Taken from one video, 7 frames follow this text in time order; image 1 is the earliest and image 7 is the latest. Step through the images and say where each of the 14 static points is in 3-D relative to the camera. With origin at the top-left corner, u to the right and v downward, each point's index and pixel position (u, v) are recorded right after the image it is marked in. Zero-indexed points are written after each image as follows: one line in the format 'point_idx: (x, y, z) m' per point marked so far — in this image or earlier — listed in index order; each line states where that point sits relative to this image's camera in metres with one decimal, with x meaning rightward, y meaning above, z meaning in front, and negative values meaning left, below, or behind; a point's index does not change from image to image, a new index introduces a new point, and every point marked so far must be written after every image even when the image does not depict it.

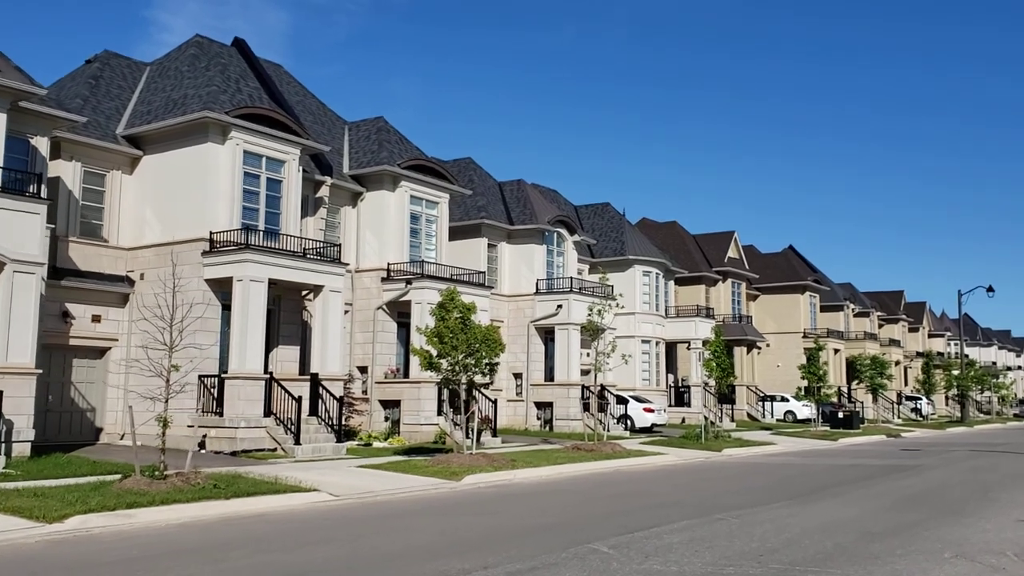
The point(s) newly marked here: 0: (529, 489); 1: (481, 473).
0: (+0.3, -3.6, +17.4) m
1: (-0.6, -3.6, +18.8) m
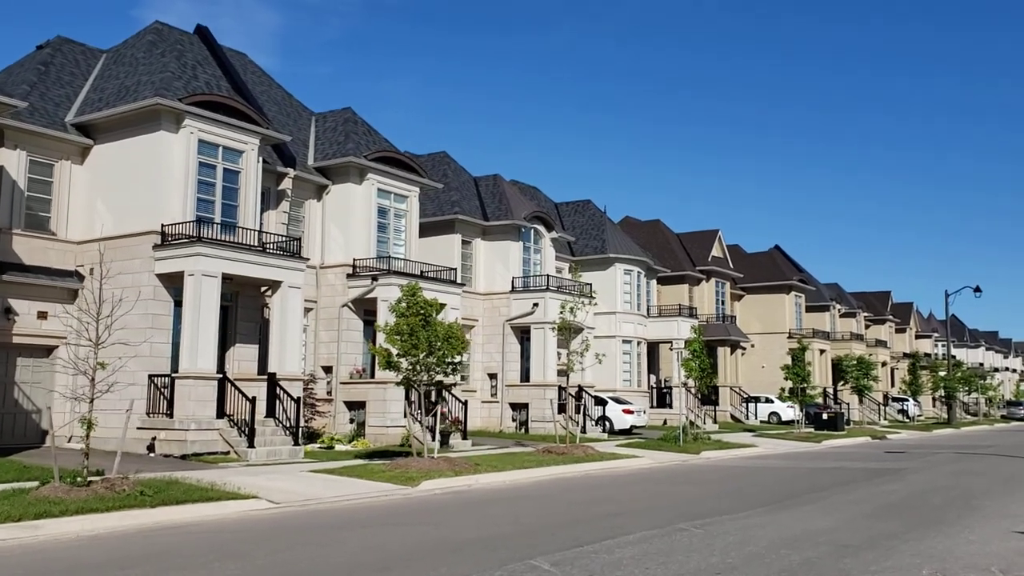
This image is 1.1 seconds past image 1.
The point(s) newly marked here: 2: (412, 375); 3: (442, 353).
0: (-0.4, -3.5, +16.3) m
1: (-1.3, -3.5, +17.8) m
2: (-2.0, -1.8, +19.6) m
3: (-1.4, -1.3, +19.6) m
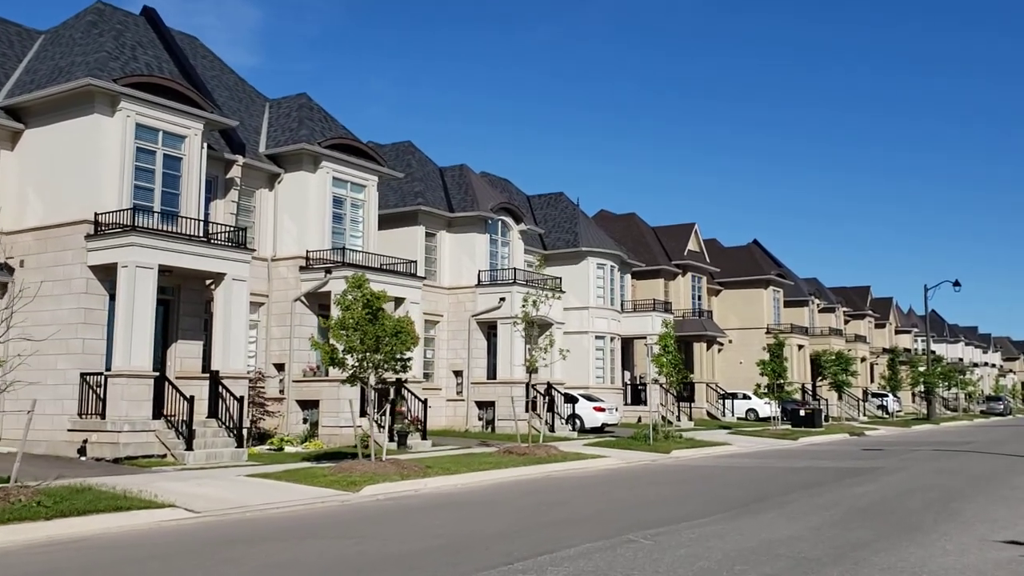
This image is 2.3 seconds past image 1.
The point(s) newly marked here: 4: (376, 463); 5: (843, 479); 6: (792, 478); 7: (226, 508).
0: (-1.3, -3.4, +15.2) m
1: (-2.2, -3.3, +16.6) m
2: (-2.9, -1.6, +18.4) m
3: (-2.3, -1.2, +18.4) m
4: (-2.5, -3.3, +17.9) m
5: (+6.3, -3.6, +18.4) m
6: (+5.4, -3.7, +18.6) m
7: (-4.1, -3.1, +13.7) m
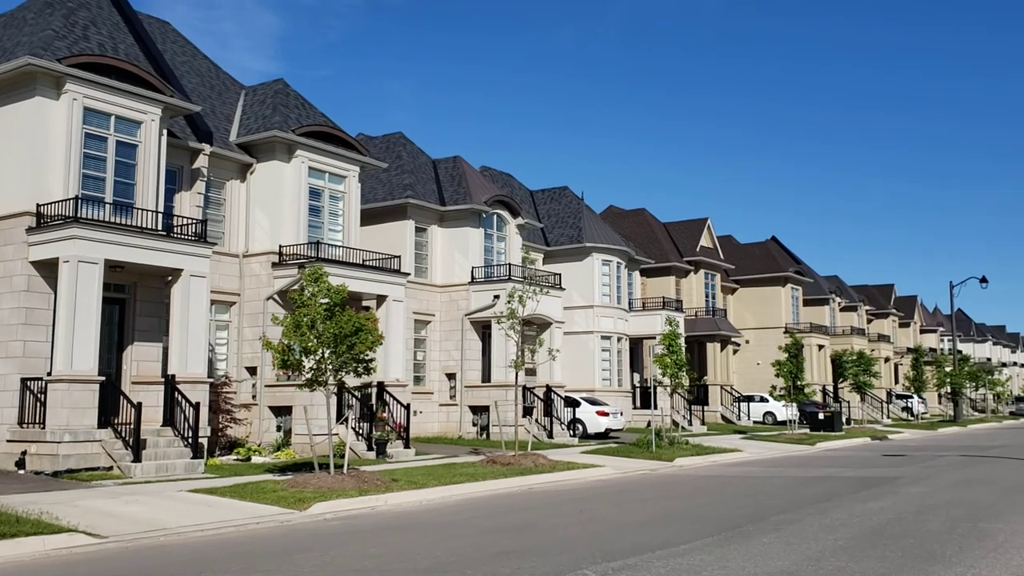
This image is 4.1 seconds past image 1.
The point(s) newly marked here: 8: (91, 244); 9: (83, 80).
0: (-1.8, -3.2, +13.3) m
1: (-2.6, -3.2, +14.8) m
2: (-3.4, -1.5, +16.6) m
3: (-2.8, -1.0, +16.6) m
4: (-3.0, -3.1, +16.1) m
5: (+5.9, -3.4, +16.4) m
6: (+5.0, -3.5, +16.6) m
7: (-4.6, -3.0, +12.0) m
8: (-8.0, +0.8, +18.4) m
9: (-8.7, +4.2, +19.6) m
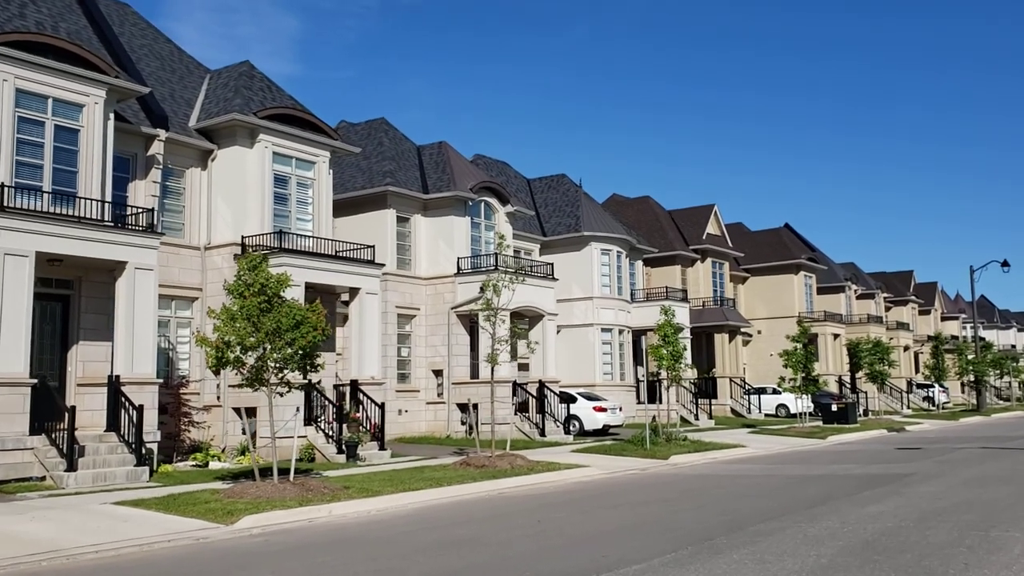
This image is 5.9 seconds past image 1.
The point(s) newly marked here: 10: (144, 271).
0: (-2.4, -3.0, +11.8) m
1: (-3.2, -3.0, +13.3) m
2: (-4.0, -1.3, +15.1) m
3: (-3.4, -0.9, +15.0) m
4: (-3.6, -3.0, +14.6) m
5: (+5.3, -3.1, +14.7) m
6: (+4.4, -3.2, +14.9) m
7: (-5.3, -2.9, +10.5) m
8: (-8.6, +0.9, +17.0) m
9: (-9.4, +4.3, +18.2) m
10: (-7.2, +0.3, +19.0) m
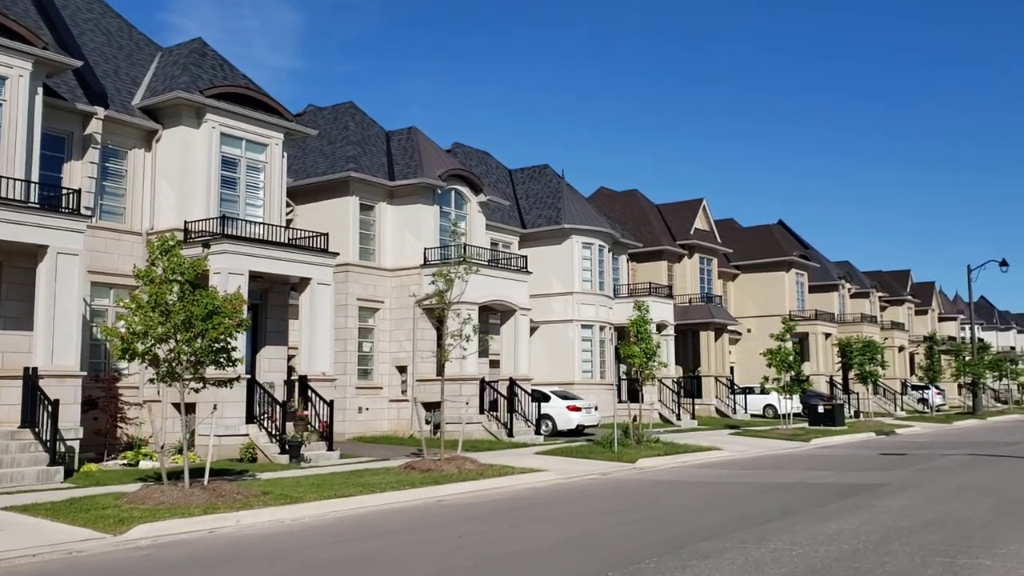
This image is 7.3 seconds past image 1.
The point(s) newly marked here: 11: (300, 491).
0: (-3.3, -2.9, +10.5) m
1: (-4.2, -2.9, +12.0) m
2: (-4.9, -1.1, +13.8) m
3: (-4.3, -0.7, +13.7) m
4: (-4.5, -2.8, +13.3) m
5: (+4.4, -3.0, +13.4) m
6: (+3.4, -3.1, +13.6) m
7: (-6.2, -2.7, +9.2) m
8: (-9.5, +1.2, +15.7) m
9: (-10.2, +4.6, +16.9) m
10: (-8.1, +0.6, +17.7) m
11: (-3.1, -3.0, +14.3) m
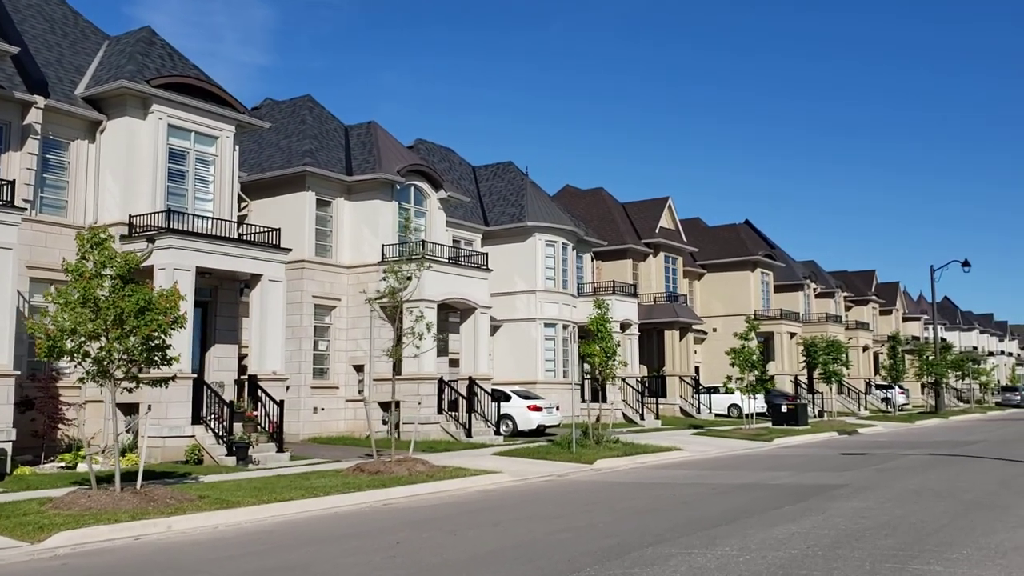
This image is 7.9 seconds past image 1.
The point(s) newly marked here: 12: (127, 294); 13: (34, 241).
0: (-4.0, -2.8, +9.9) m
1: (-4.9, -2.8, +11.4) m
2: (-5.6, -1.1, +13.2) m
3: (-5.0, -0.6, +13.1) m
4: (-5.2, -2.7, +12.7) m
5: (+3.6, -3.0, +13.1) m
6: (+2.7, -3.0, +13.3) m
7: (-6.8, -2.6, +8.6) m
8: (-10.2, +1.3, +14.9) m
9: (-11.0, +4.6, +16.1) m
10: (-8.9, +0.7, +17.0) m
11: (-3.8, -2.9, +13.8) m
12: (-5.1, -0.1, +13.1) m
13: (-9.7, +0.9, +19.7) m
